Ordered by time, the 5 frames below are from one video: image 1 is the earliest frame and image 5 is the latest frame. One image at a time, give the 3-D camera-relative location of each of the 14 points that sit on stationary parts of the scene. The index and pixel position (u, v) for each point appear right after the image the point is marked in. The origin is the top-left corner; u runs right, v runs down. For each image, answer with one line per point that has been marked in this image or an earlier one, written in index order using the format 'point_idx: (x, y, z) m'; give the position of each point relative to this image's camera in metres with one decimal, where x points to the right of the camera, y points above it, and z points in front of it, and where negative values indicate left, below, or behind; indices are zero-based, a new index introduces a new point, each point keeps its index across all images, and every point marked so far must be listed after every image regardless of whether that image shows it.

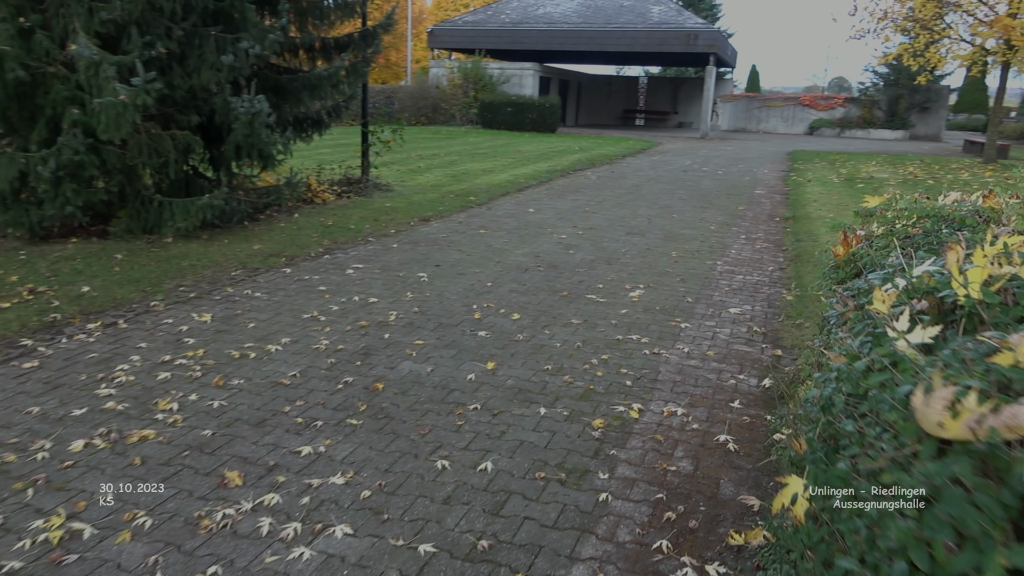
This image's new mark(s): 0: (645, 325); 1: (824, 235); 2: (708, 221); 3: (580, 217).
0: (+1.1, -0.3, +6.1) m
1: (+4.2, +0.7, +10.3) m
2: (+2.9, +1.0, +11.5) m
3: (+1.0, +1.0, +11.3) m
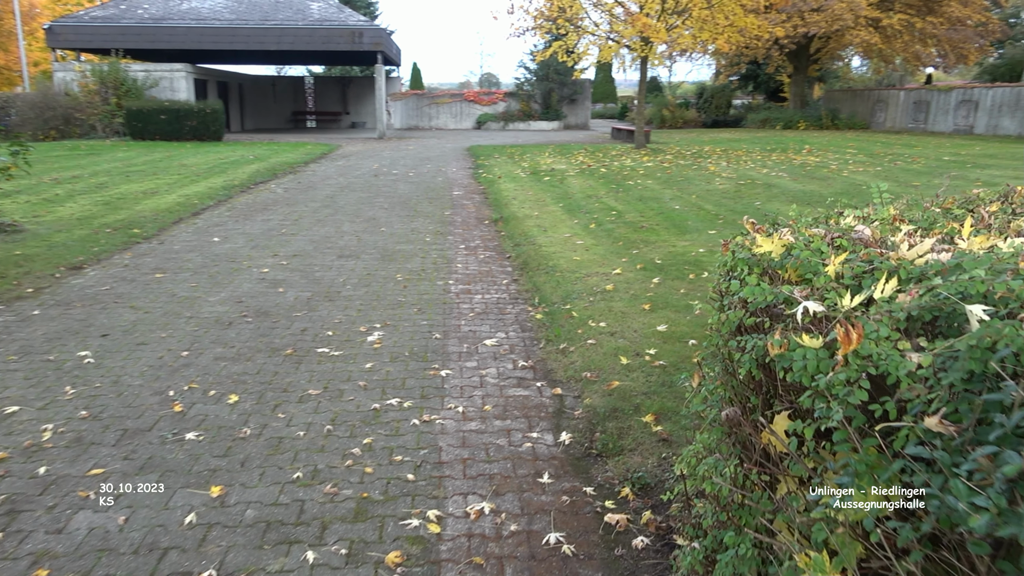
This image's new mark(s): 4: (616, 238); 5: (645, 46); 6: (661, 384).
0: (-0.7, -0.6, +5.1) m
1: (+0.3, +0.7, +10.1) m
2: (-1.3, +0.8, +10.7) m
3: (-3.0, +0.6, +9.7) m
4: (+1.3, +0.6, +10.0) m
5: (+3.4, +6.2, +19.9) m
6: (+0.9, -0.6, +4.8) m
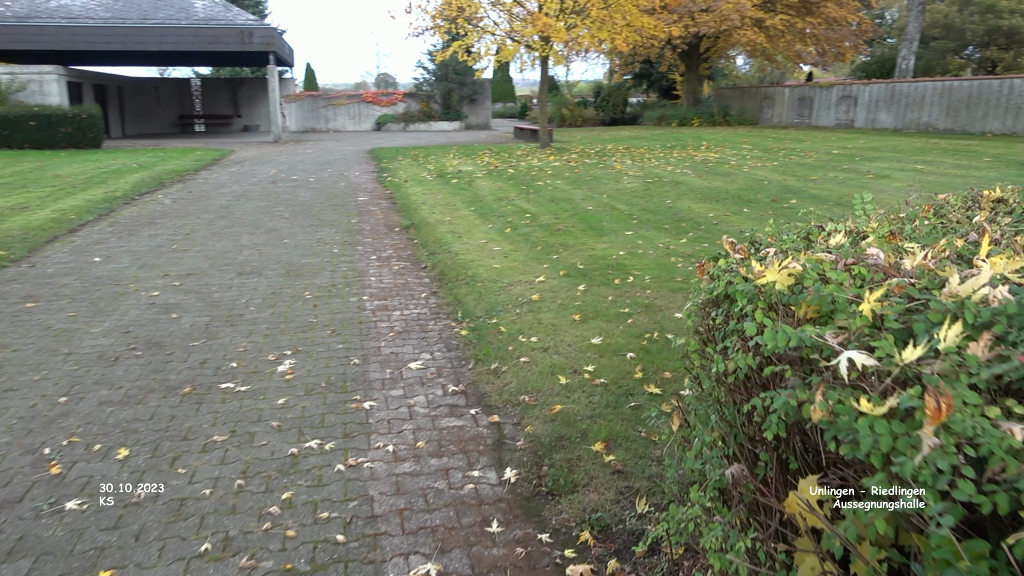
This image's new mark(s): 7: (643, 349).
0: (-1.1, -0.8, +4.5) m
1: (-0.7, +0.6, +9.7) m
2: (-2.4, +0.6, +10.0) m
3: (-4.0, +0.3, +8.9) m
4: (+0.3, +0.6, +9.6) m
5: (+0.9, +6.2, +19.7) m
6: (+0.5, -0.7, +4.5) m
7: (+0.9, -0.4, +5.4) m
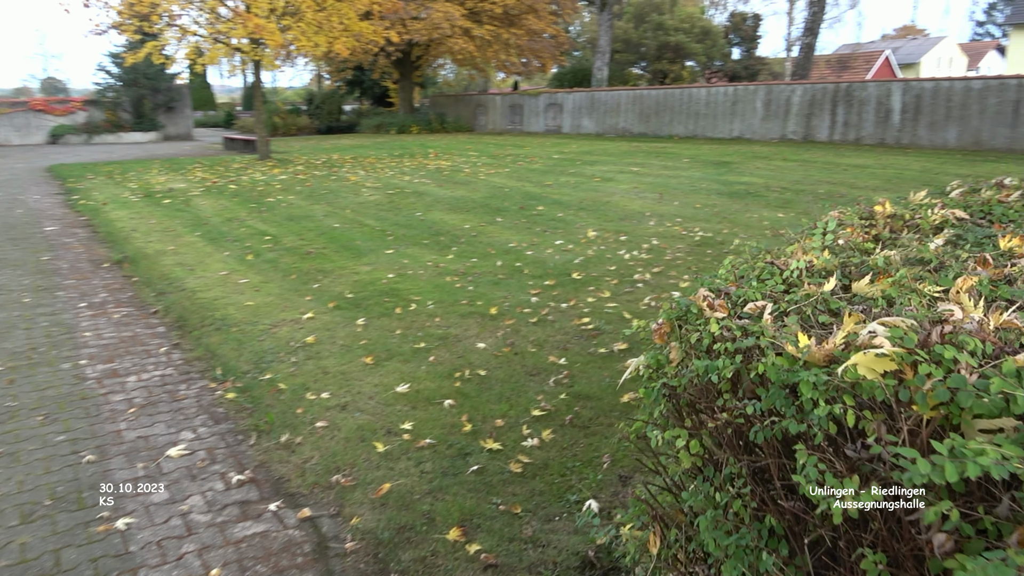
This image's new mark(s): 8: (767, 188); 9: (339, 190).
0: (-1.9, -1.1, +3.2) m
1: (-3.4, +0.1, +8.2) m
2: (-5.1, 0.0, +7.9) m
3: (-6.2, -0.4, +6.3) m
4: (-2.5, +0.2, +8.5) m
5: (-5.9, +5.6, +18.1) m
6: (-0.3, -0.9, +3.7) m
7: (-0.3, -0.6, +4.7) m
8: (+4.7, +1.8, +14.3) m
9: (-3.4, +1.9, +15.2) m
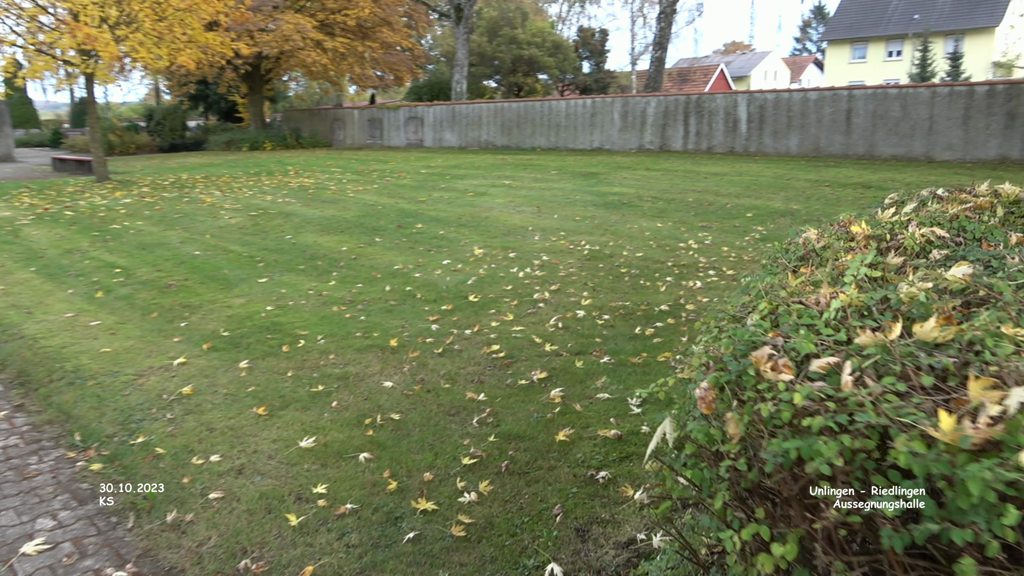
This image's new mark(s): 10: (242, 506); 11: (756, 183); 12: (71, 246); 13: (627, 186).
0: (-2.0, -1.4, +2.4) m
1: (-4.5, -0.3, +7.1) m
2: (-6.1, -0.5, +6.5) m
3: (-6.8, -0.9, +4.7) m
4: (-3.6, -0.2, +7.5) m
5: (-8.9, +4.9, +16.5) m
6: (-0.6, -1.1, +3.2) m
7: (-0.8, -0.8, +4.2) m
8: (+2.4, +1.7, +14.5) m
9: (-5.8, +1.4, +14.1) m
10: (-1.3, -1.0, +3.7) m
11: (+5.2, +2.2, +16.3) m
12: (-6.4, +0.6, +11.3) m
13: (+2.5, +2.2, +16.7) m
